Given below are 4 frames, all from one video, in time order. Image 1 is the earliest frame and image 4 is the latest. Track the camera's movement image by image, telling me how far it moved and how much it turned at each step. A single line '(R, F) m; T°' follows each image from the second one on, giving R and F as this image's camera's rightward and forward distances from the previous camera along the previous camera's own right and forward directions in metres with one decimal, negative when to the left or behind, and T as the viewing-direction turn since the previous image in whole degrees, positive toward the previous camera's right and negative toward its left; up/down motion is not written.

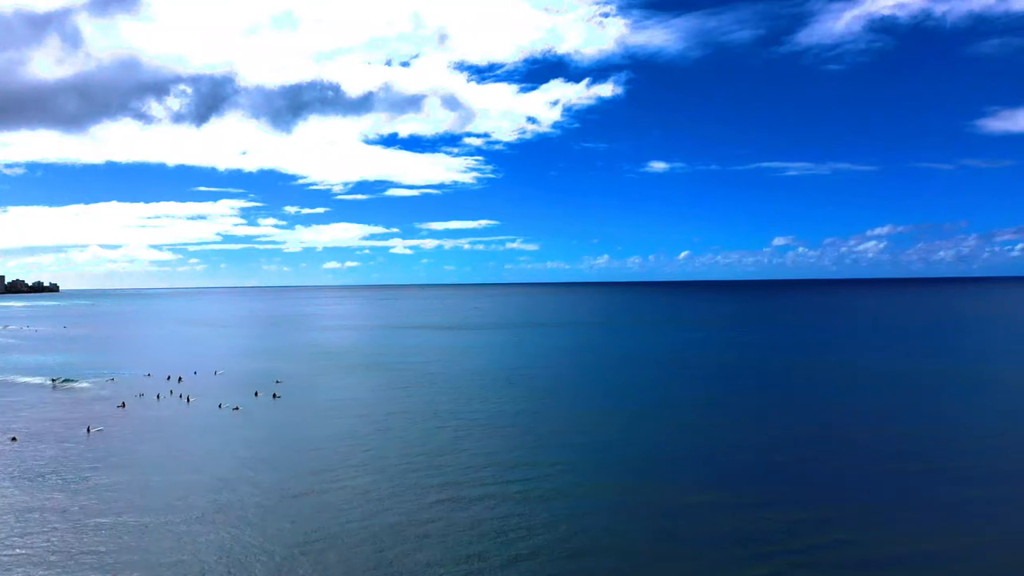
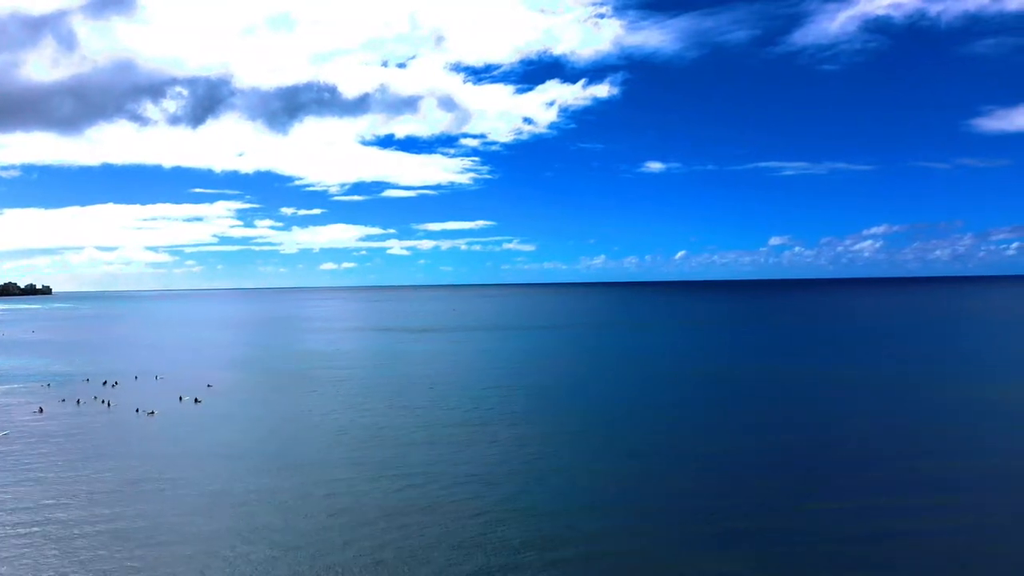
(-1.1, +0.4) m; 0°
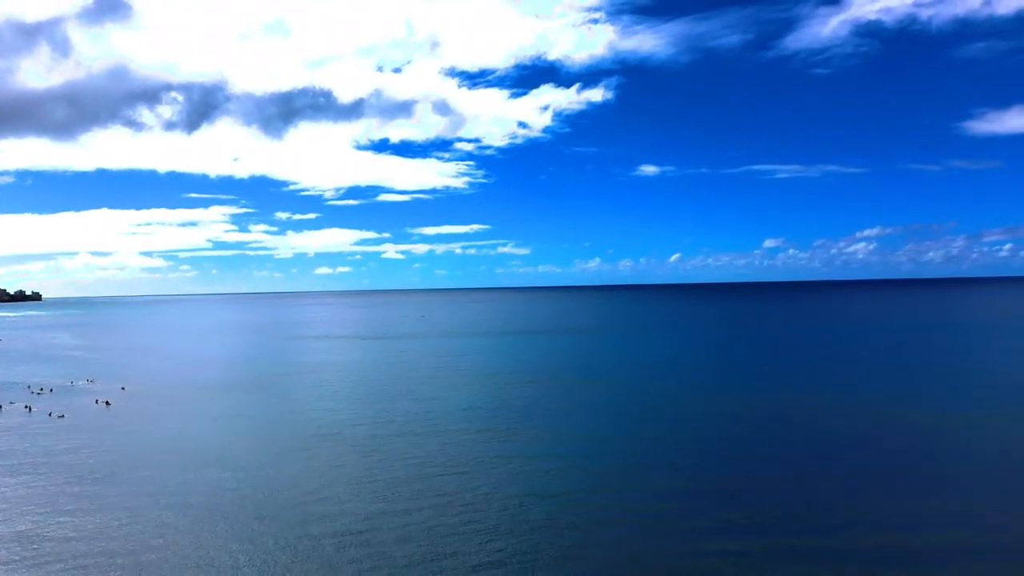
(+1.6, -1.8) m; 0°
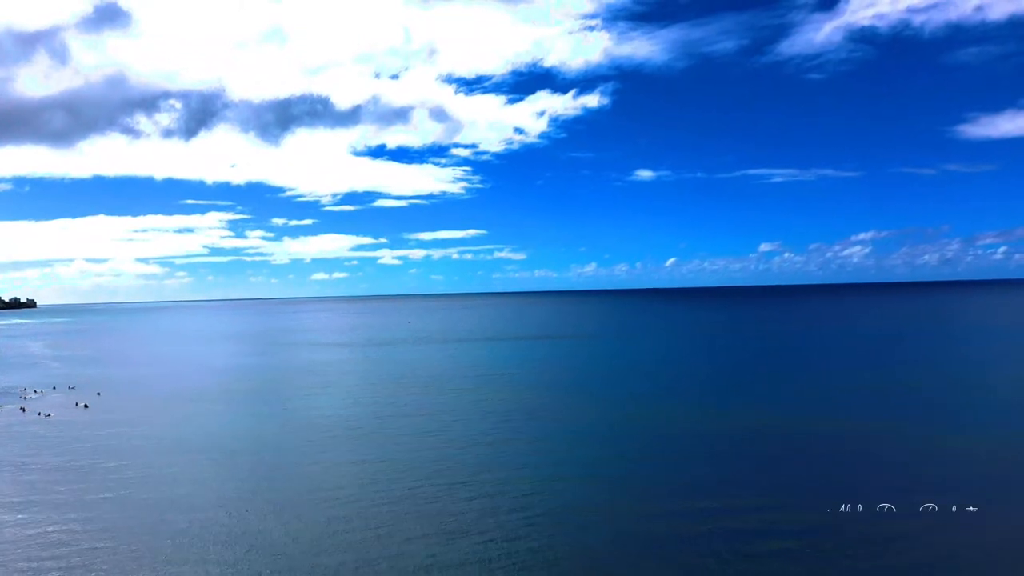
(-0.2, -1.0) m; 0°
